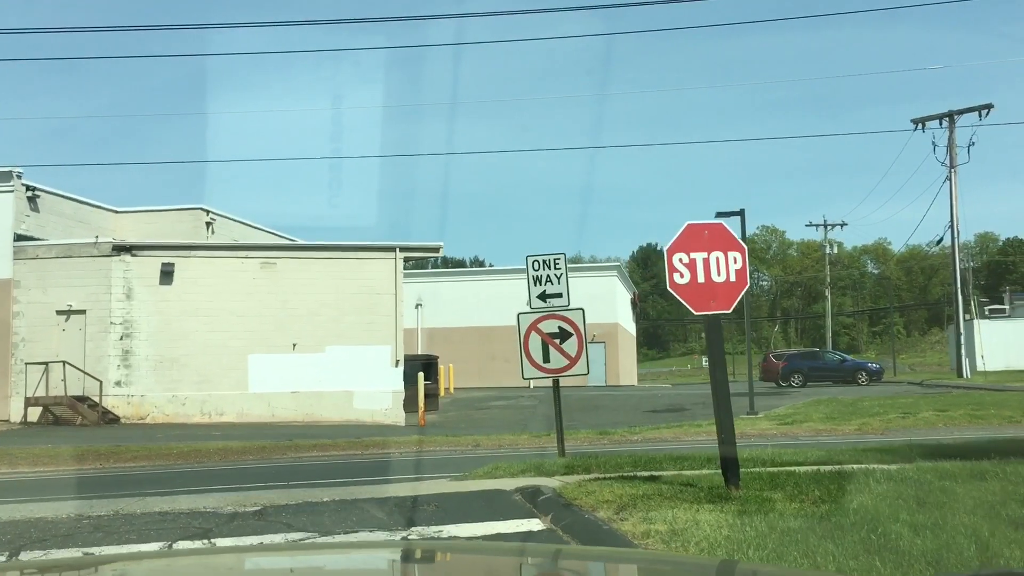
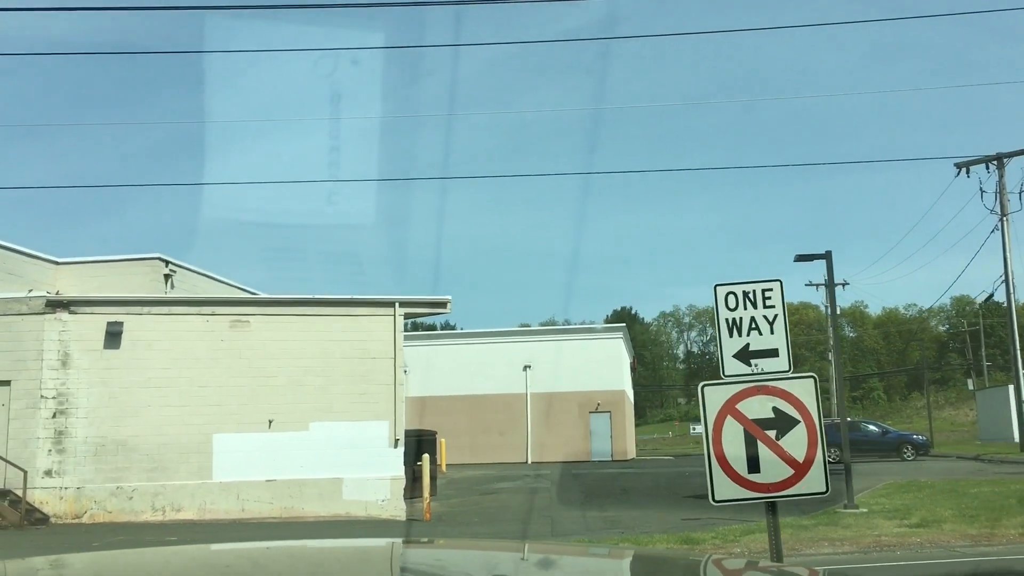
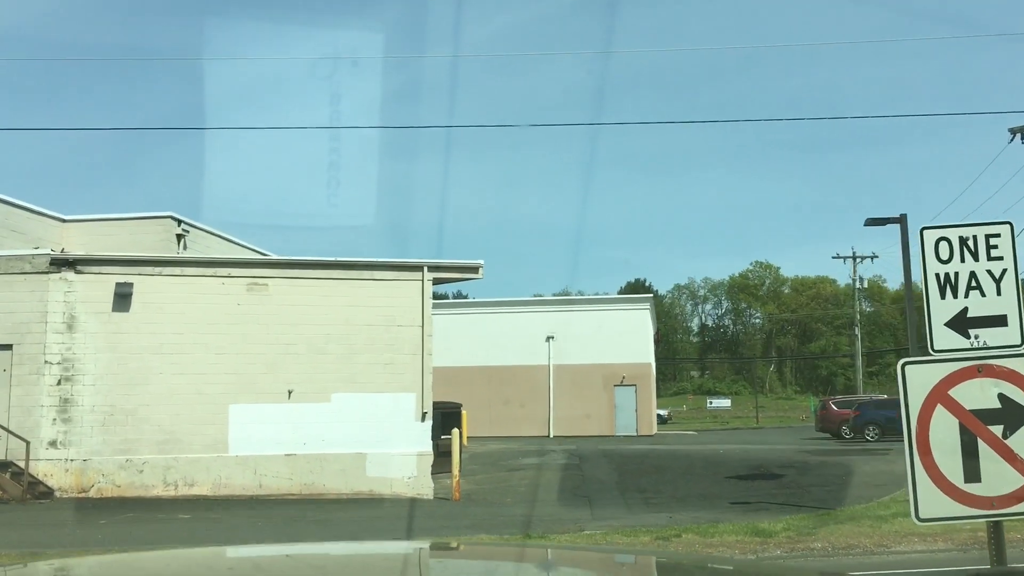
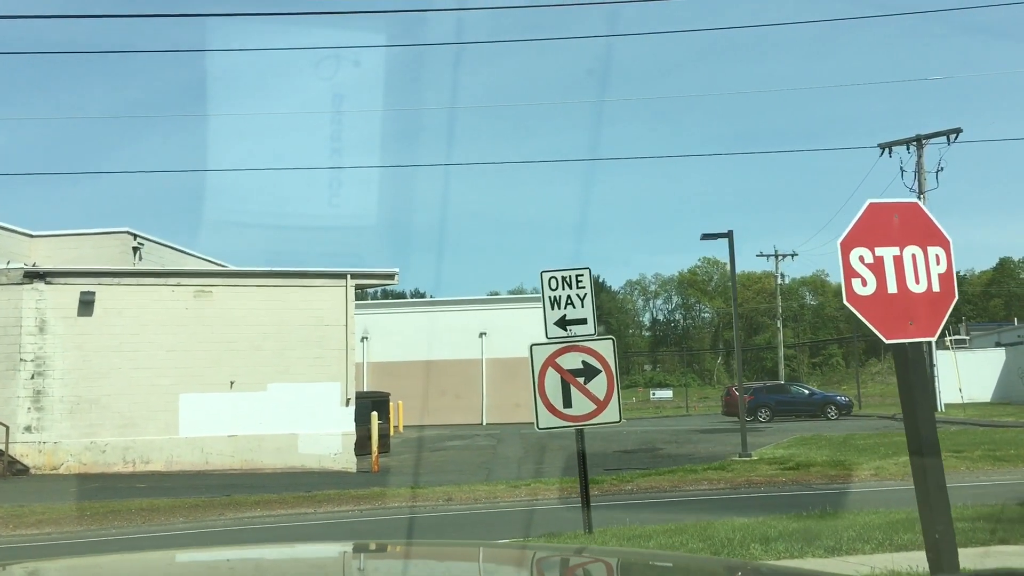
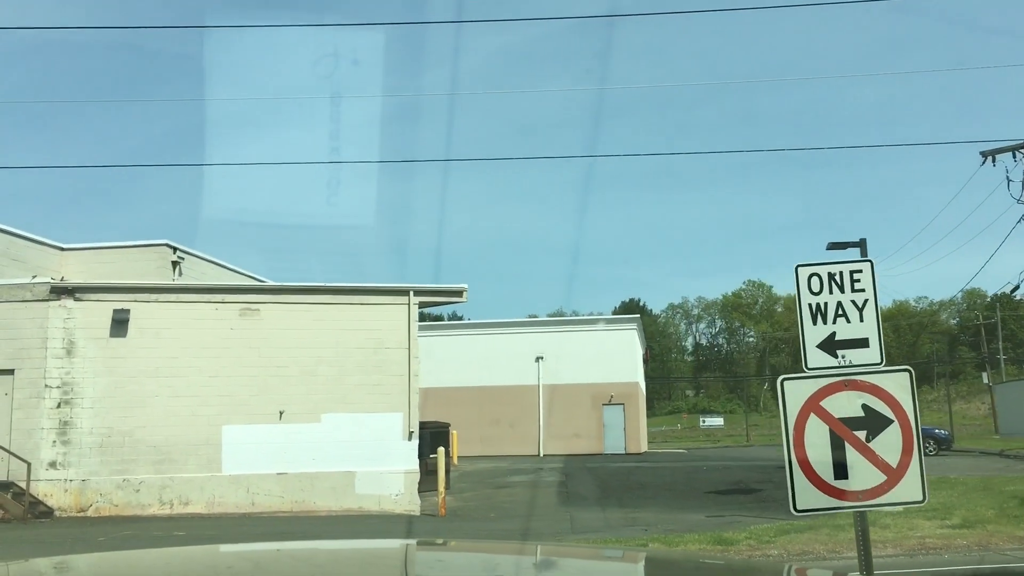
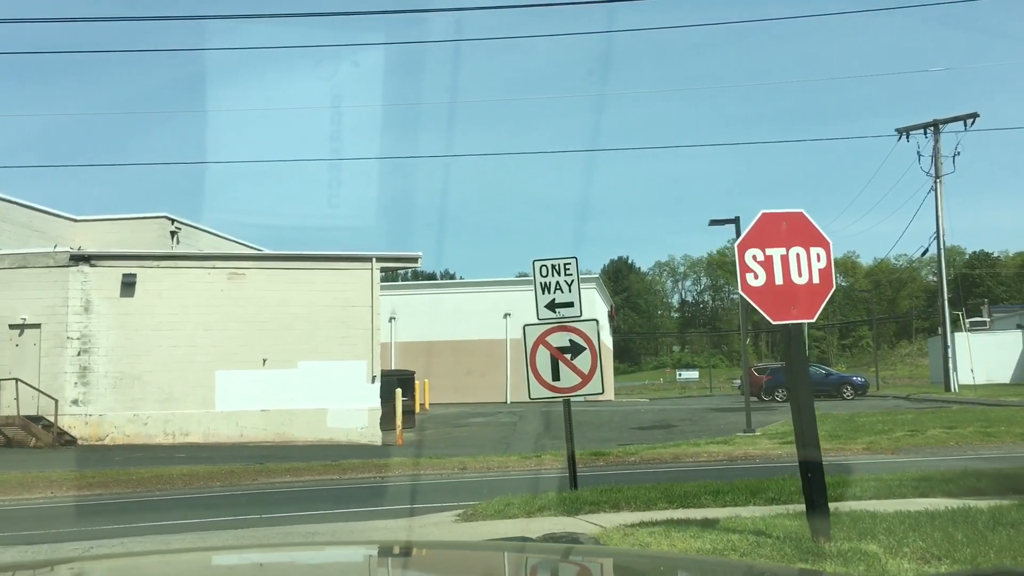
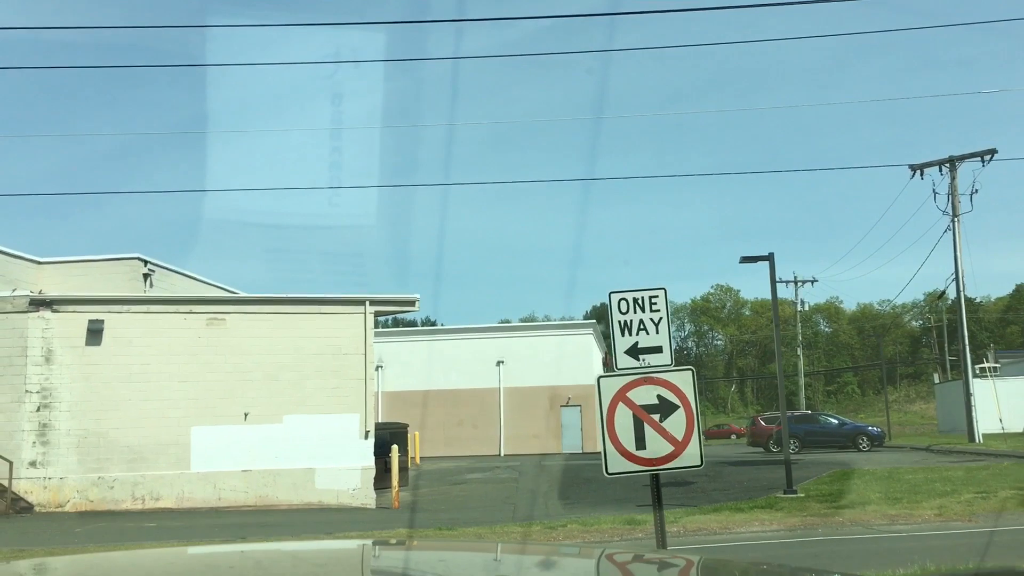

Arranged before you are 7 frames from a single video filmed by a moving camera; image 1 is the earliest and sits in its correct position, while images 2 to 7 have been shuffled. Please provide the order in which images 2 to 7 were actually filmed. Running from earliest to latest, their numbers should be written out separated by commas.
6, 4, 7, 2, 5, 3
